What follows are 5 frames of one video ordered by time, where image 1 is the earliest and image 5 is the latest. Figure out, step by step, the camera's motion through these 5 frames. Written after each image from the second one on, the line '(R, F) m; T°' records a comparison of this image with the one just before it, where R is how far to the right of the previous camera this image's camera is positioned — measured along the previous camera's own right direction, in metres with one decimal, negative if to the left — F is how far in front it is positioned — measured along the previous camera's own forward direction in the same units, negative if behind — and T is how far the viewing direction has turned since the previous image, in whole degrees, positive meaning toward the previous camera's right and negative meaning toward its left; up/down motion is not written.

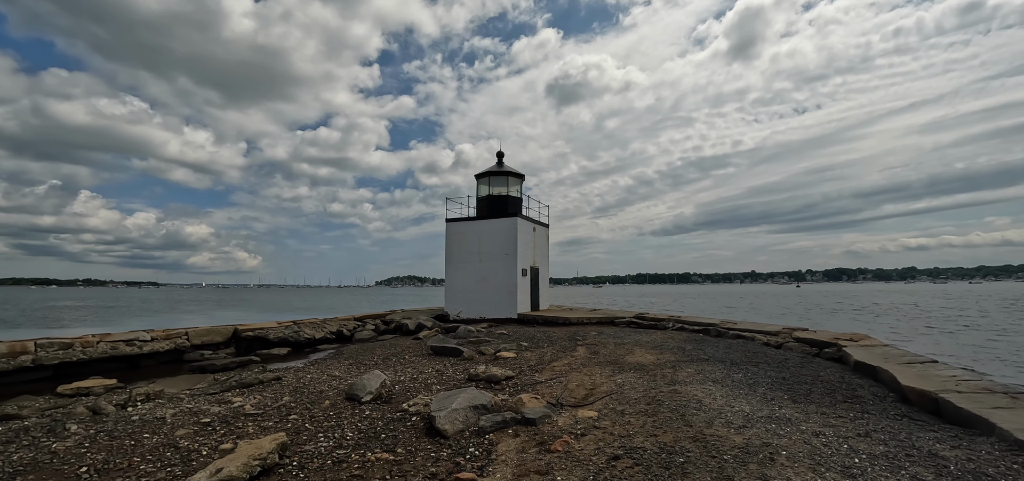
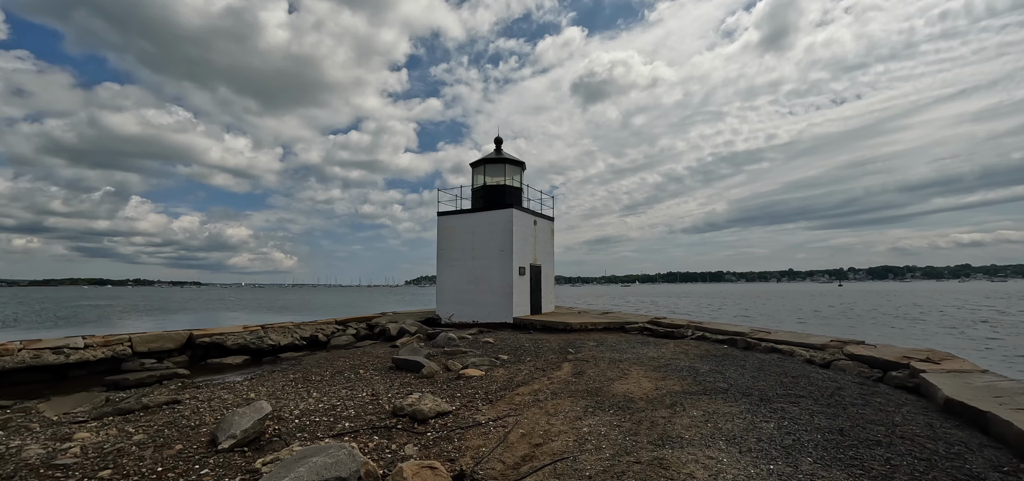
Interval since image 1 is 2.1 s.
(+1.4, +2.5) m; -4°
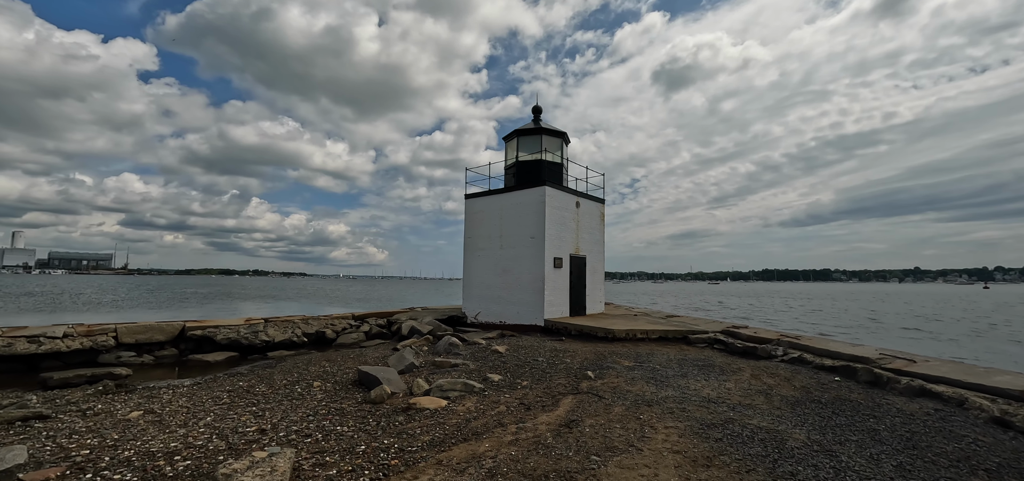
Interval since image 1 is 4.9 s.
(+1.6, +3.4) m; -10°
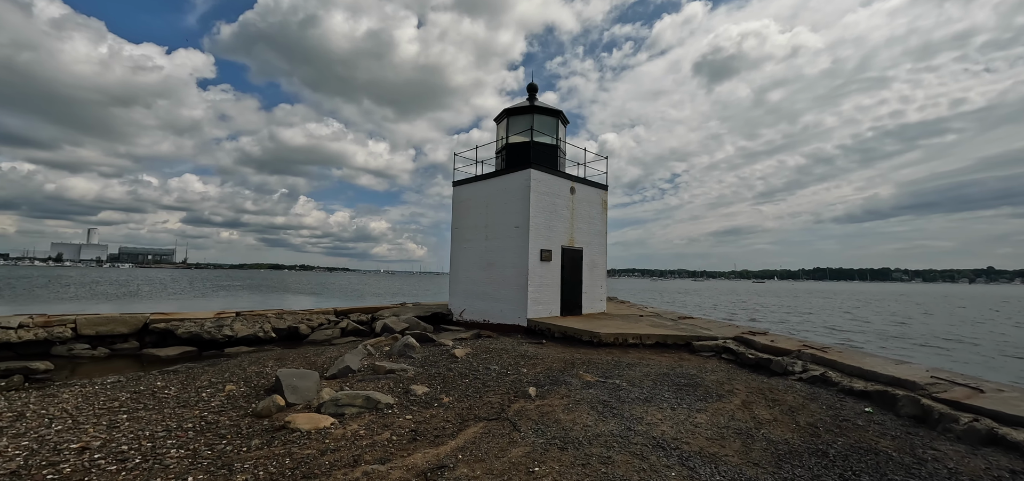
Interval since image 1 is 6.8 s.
(+1.7, +1.7) m; -5°
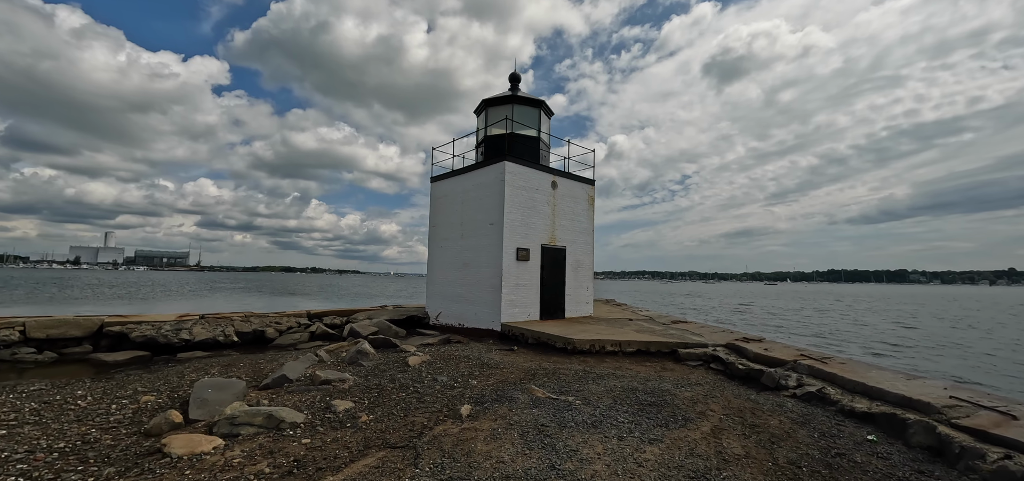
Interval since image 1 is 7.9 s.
(+1.0, +1.0) m; -1°
